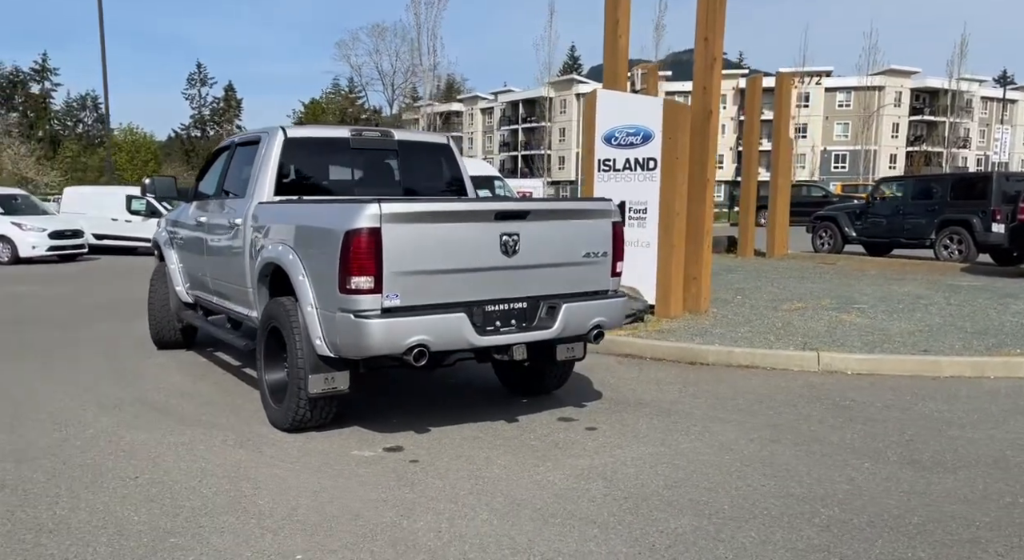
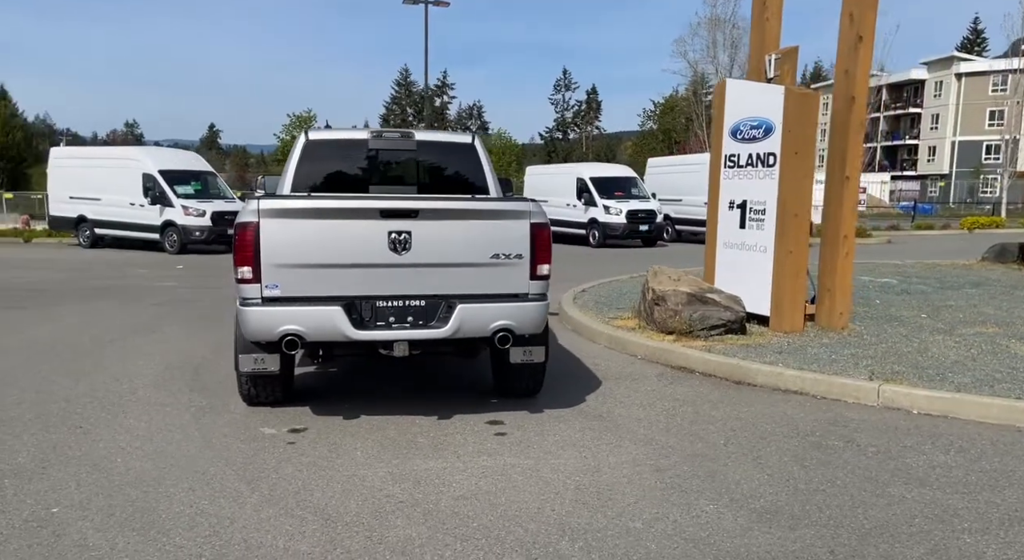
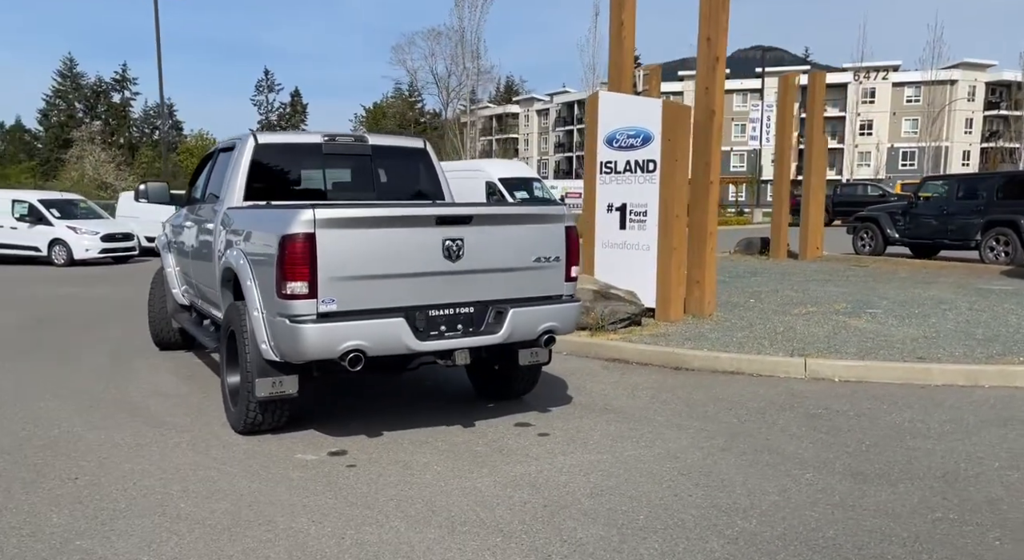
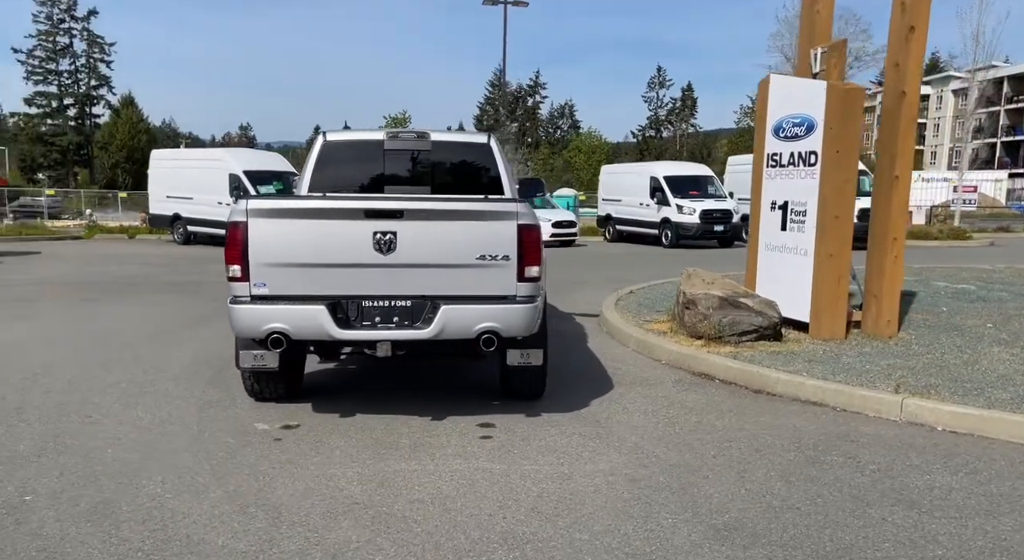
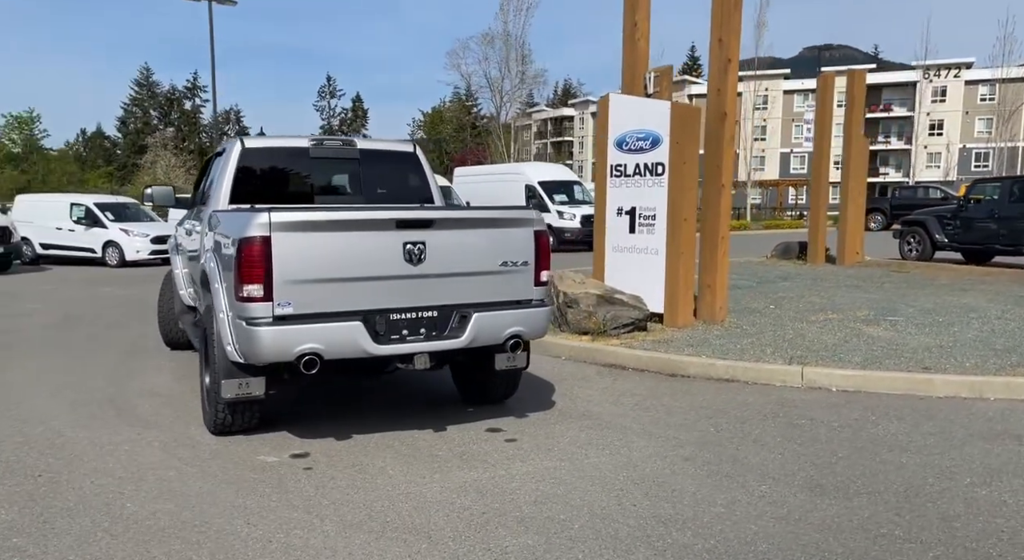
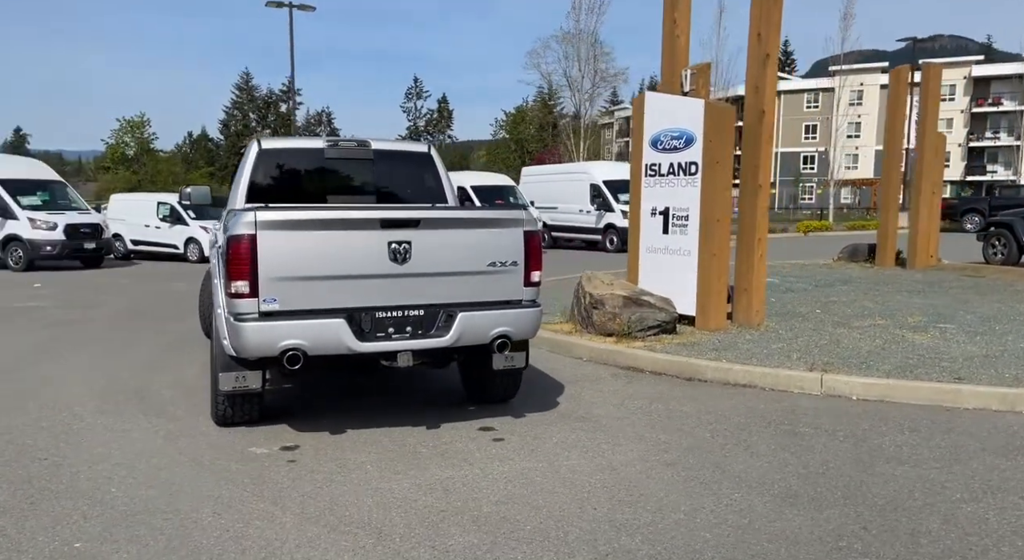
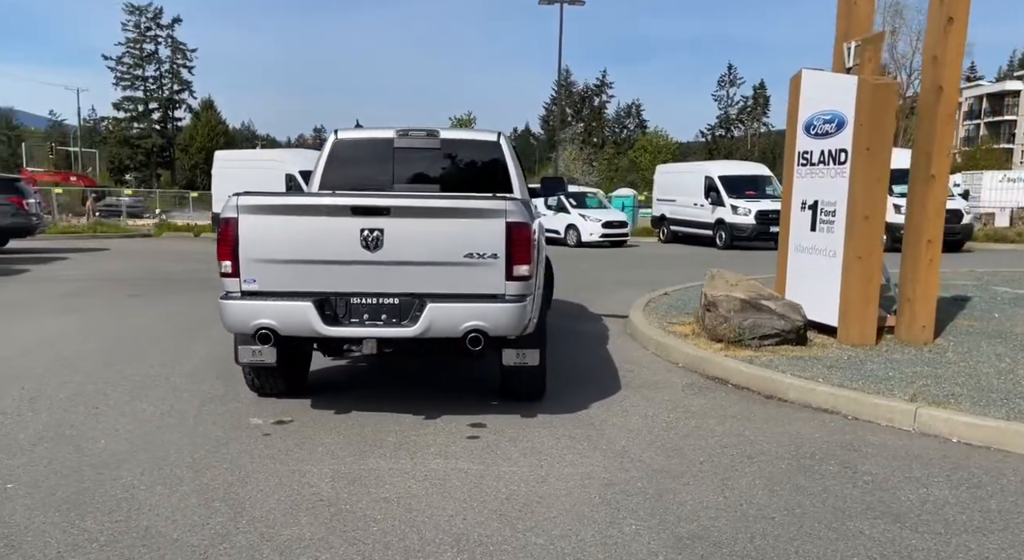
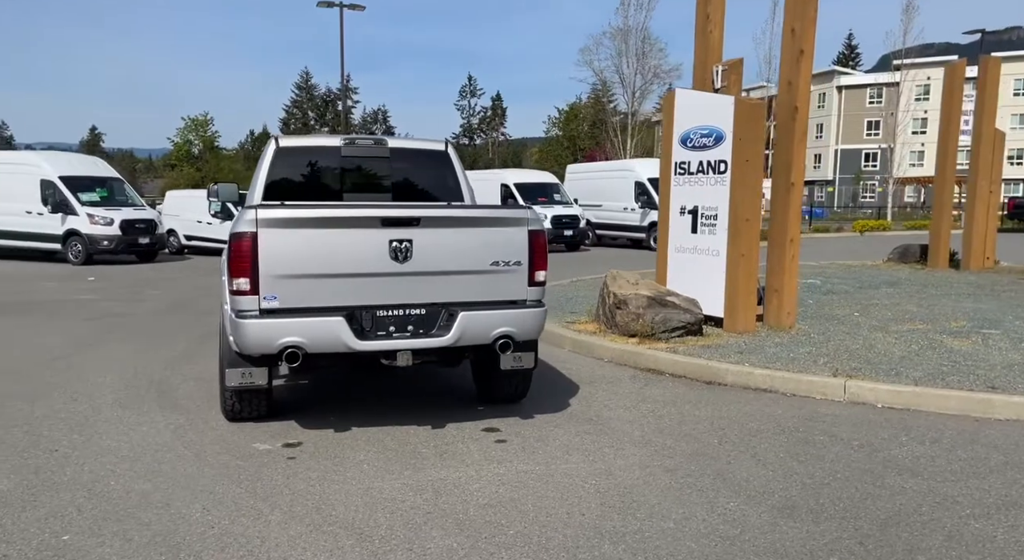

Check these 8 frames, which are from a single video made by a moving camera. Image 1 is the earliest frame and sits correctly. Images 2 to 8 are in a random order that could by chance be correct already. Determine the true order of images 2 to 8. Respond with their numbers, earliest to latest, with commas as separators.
3, 5, 6, 8, 2, 4, 7
